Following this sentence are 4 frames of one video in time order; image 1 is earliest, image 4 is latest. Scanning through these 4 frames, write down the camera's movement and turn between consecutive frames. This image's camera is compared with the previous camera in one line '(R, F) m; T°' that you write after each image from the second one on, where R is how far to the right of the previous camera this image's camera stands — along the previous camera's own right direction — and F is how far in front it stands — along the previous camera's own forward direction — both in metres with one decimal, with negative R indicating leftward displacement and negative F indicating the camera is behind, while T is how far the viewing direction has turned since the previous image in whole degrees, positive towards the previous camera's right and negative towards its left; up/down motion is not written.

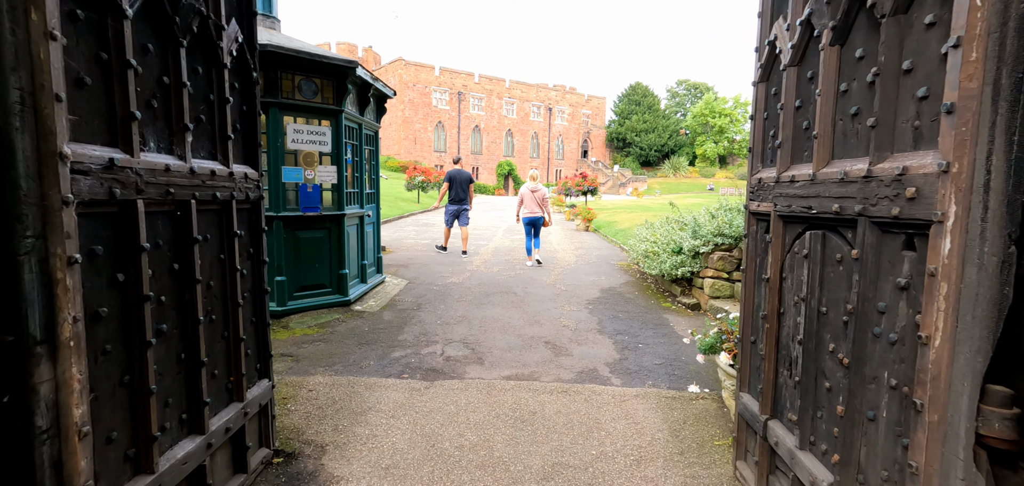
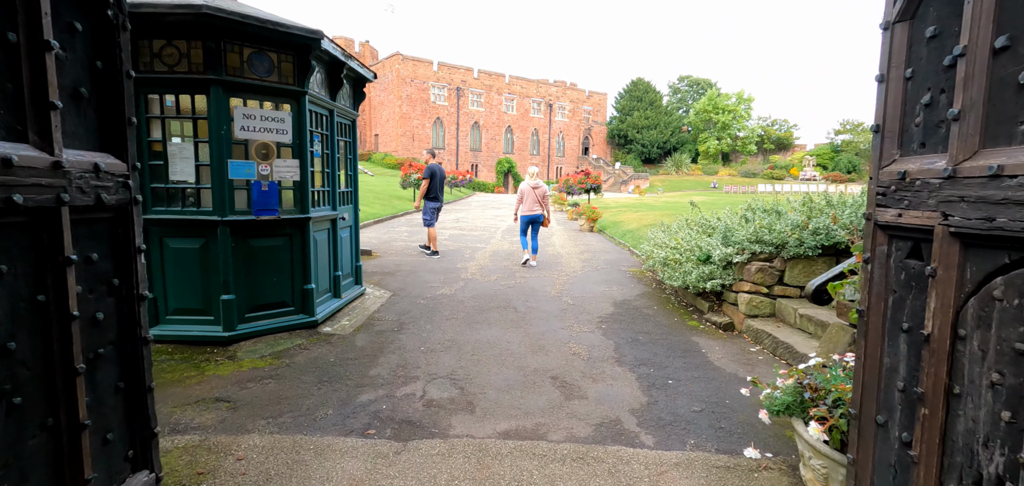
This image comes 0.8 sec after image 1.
(0.0, +1.1) m; 0°
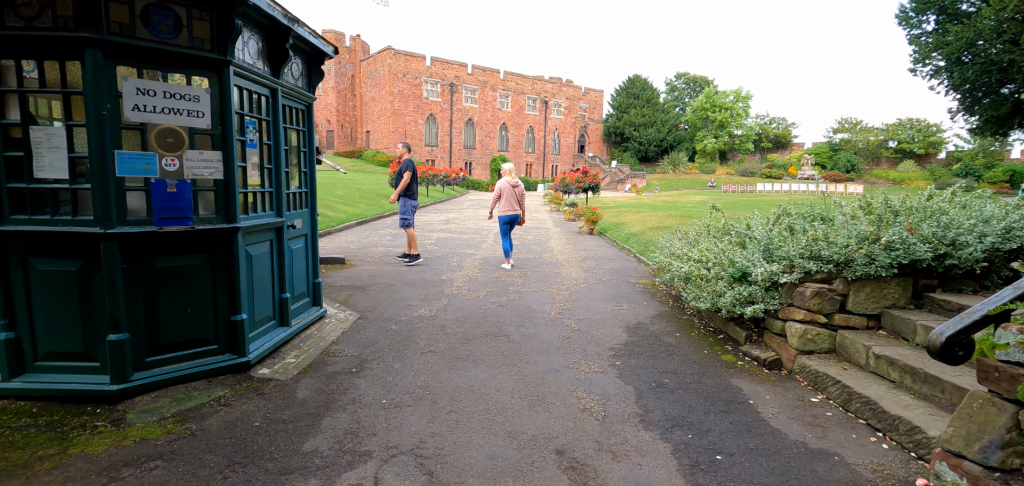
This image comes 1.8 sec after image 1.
(0.0, +1.2) m; +1°
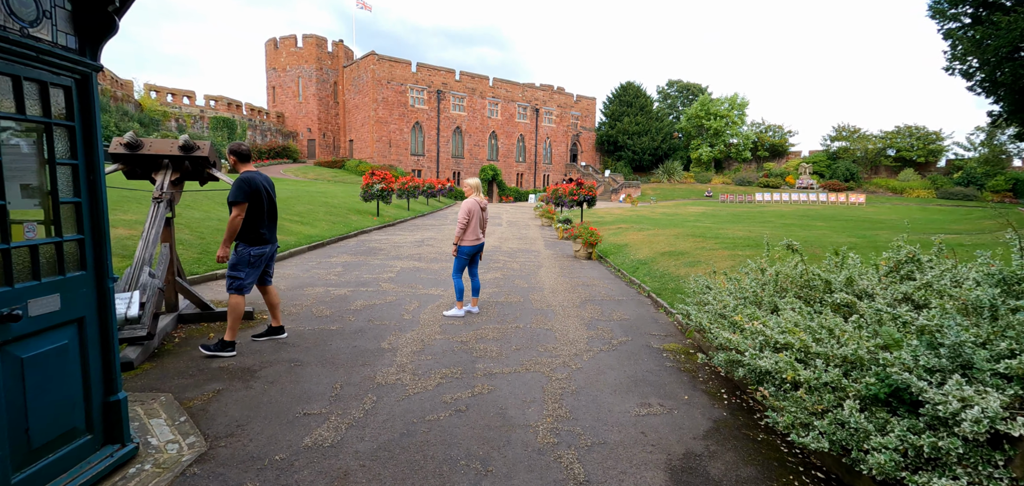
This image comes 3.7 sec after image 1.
(+0.2, +2.4) m; +1°
